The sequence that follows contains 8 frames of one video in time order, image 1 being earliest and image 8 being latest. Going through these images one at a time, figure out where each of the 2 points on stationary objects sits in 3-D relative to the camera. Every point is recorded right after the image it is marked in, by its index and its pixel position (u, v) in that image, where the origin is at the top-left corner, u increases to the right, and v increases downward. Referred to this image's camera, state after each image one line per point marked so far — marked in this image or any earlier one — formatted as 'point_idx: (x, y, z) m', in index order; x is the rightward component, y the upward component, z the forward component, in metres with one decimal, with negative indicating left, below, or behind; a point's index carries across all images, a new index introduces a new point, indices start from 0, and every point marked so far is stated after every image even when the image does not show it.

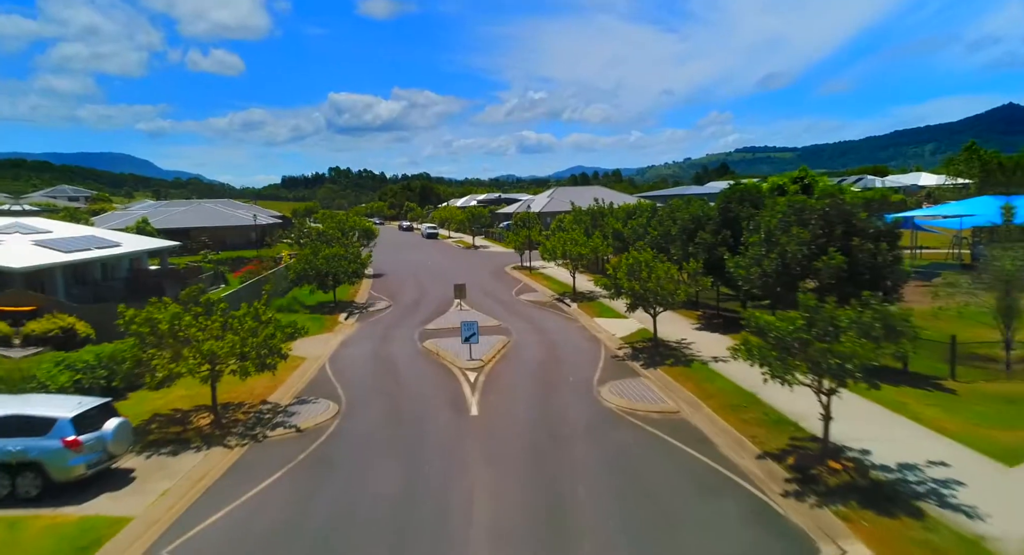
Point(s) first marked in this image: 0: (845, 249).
0: (+9.4, +0.8, +15.1) m
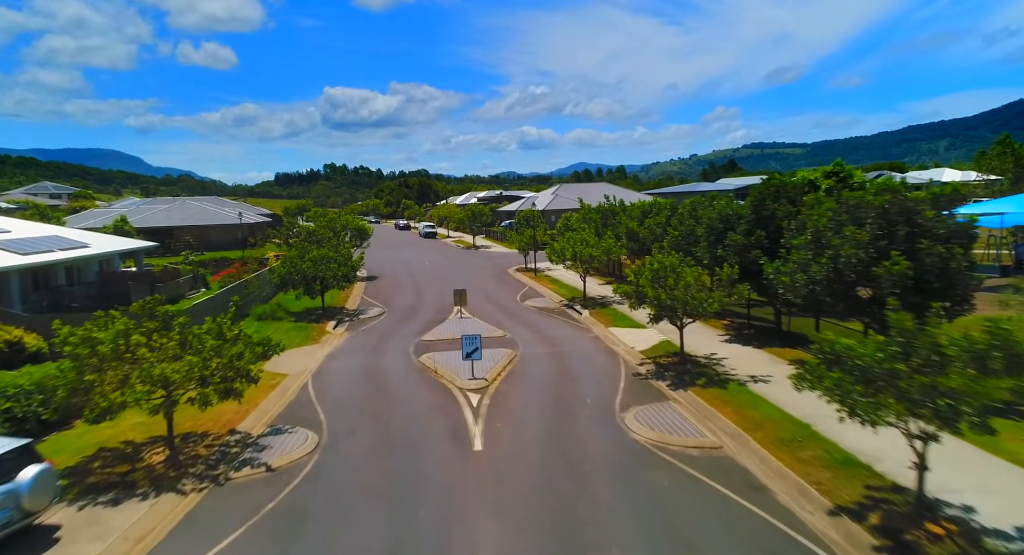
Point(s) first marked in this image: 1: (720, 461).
0: (+9.6, +0.6, +13.1) m
1: (+4.2, -3.6, +10.8) m
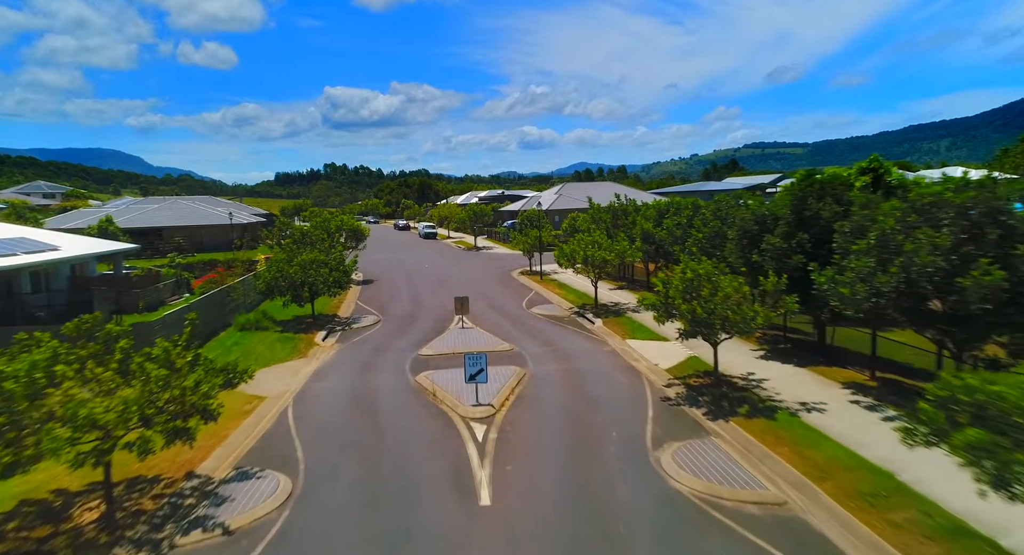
0: (+9.8, +0.3, +10.9) m
1: (+4.4, -3.9, +8.7) m
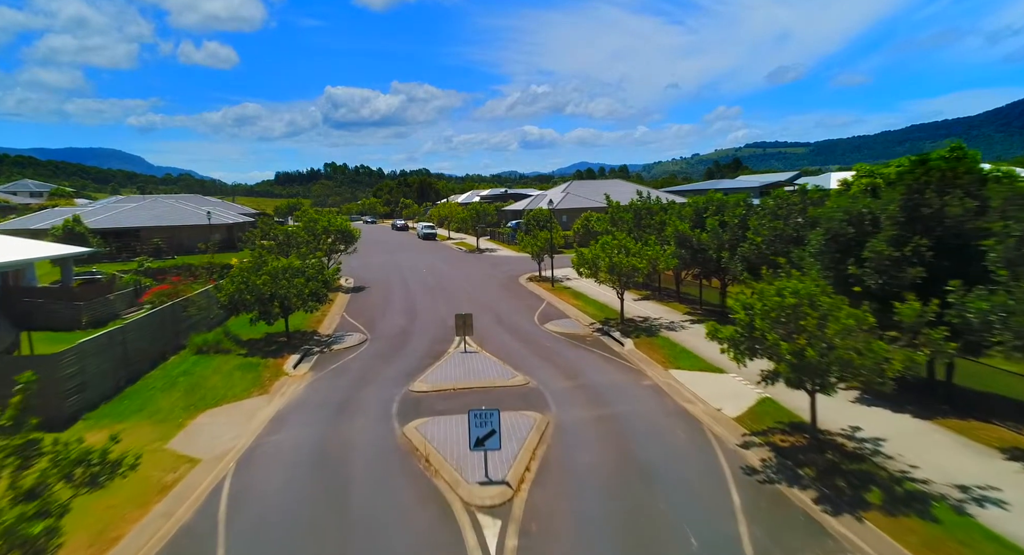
0: (+10.3, -0.1, +6.8) m
1: (+4.8, -4.3, +4.6) m
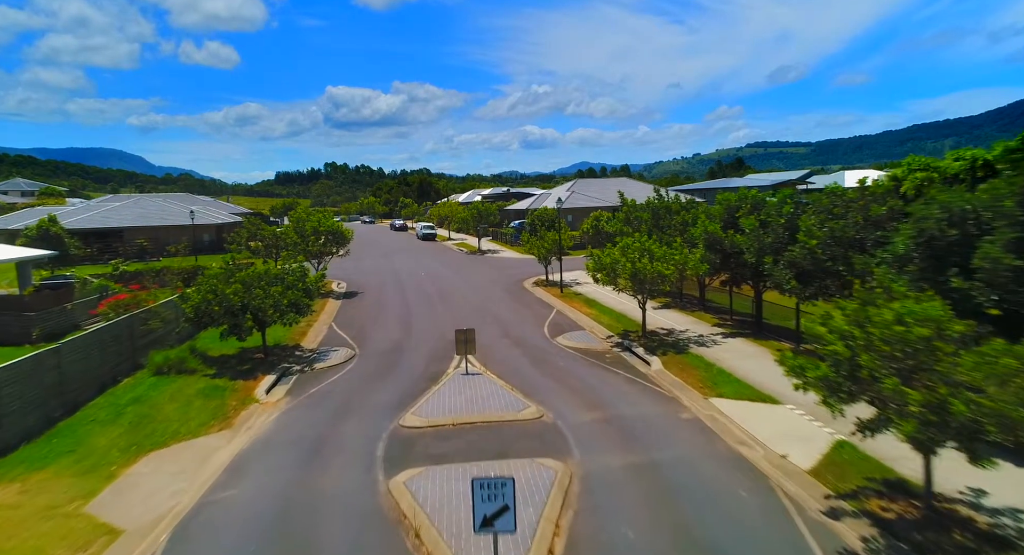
0: (+10.5, -0.4, +4.1) m
1: (+5.1, -4.6, +1.9) m
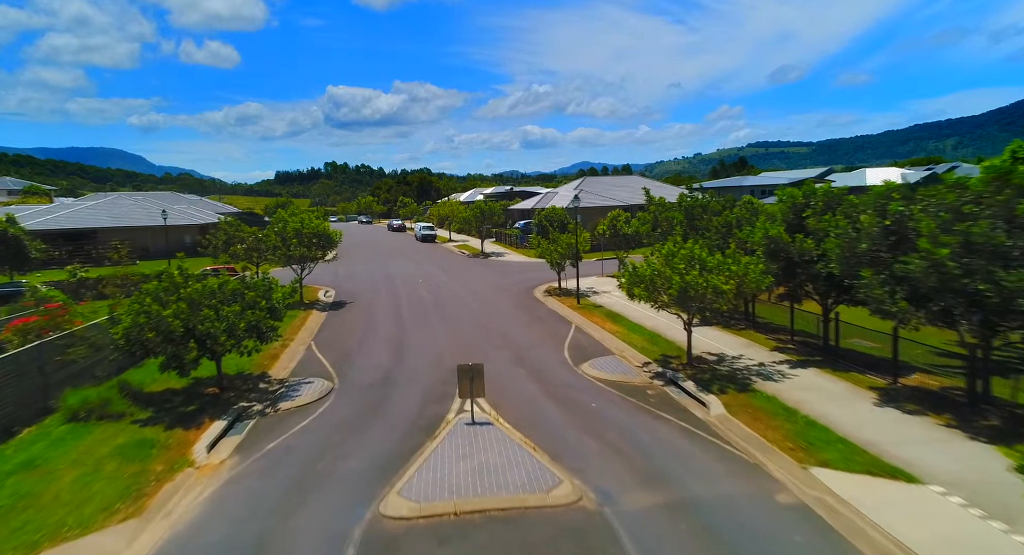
0: (+11.0, -0.8, +0.3) m
1: (+5.5, -5.1, -1.9) m
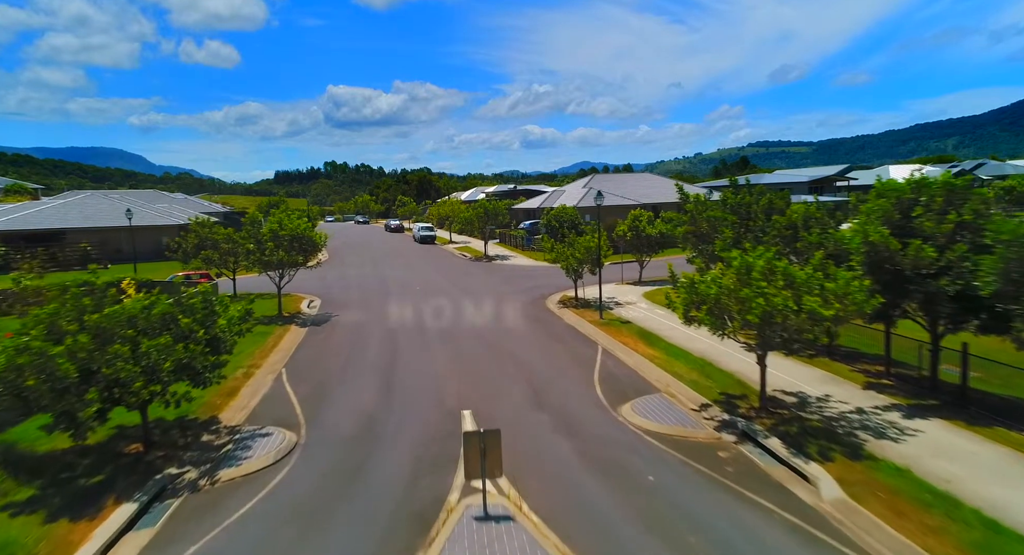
0: (+11.4, -1.3, -3.6) m
1: (+6.0, -5.5, -5.8) m
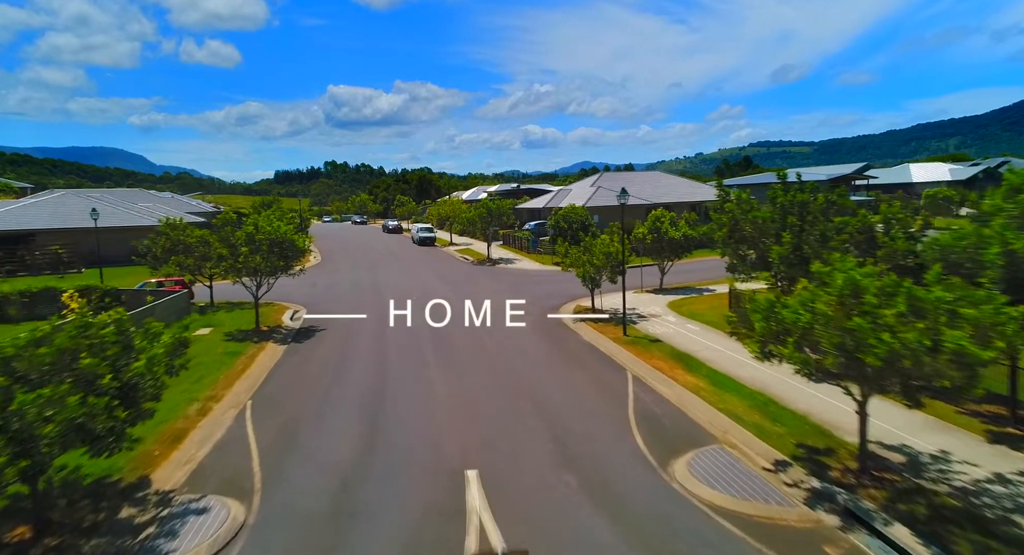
0: (+11.8, -1.6, -6.7) m
1: (+6.3, -5.9, -8.9) m
